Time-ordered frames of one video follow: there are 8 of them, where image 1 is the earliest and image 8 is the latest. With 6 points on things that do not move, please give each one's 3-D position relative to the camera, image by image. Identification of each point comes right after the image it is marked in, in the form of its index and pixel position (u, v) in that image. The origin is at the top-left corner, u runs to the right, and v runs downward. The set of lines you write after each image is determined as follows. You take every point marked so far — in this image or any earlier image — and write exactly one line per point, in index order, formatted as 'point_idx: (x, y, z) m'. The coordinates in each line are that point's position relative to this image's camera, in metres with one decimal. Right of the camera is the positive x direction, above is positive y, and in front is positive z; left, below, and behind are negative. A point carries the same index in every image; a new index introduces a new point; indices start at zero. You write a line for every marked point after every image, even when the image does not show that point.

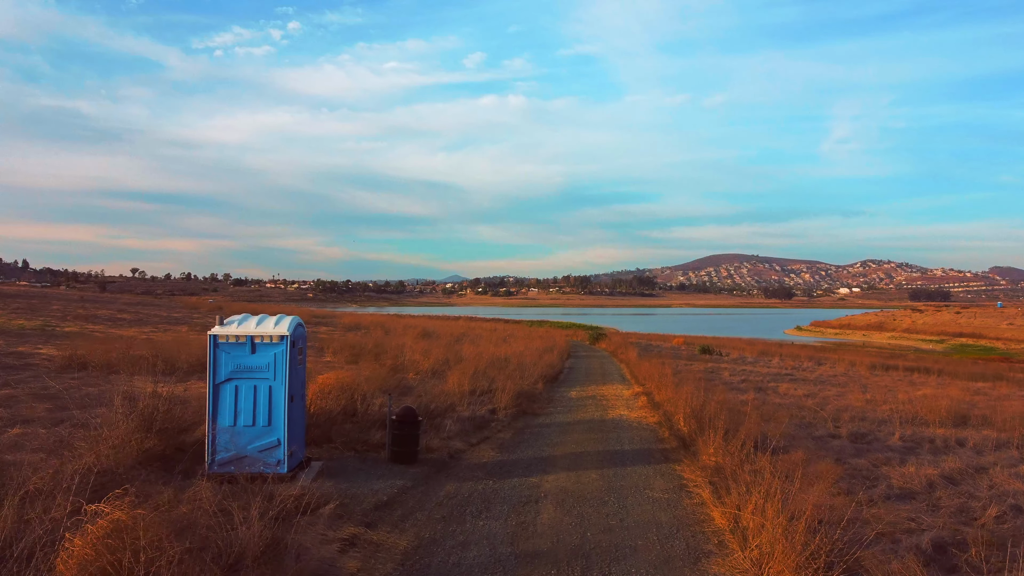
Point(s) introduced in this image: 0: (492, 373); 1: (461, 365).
0: (-0.6, -2.8, +15.9) m
1: (-1.6, -2.7, +16.9) m
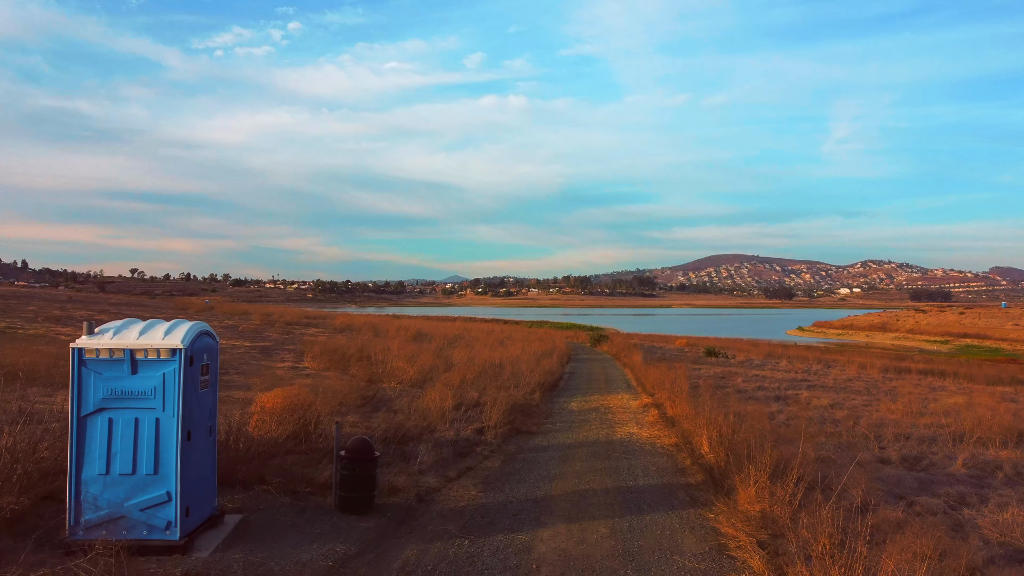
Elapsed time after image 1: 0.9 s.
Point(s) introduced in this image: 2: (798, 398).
0: (-0.8, -2.8, +14.2) m
1: (-1.8, -2.7, +15.2) m
2: (+9.3, -3.7, +17.0) m
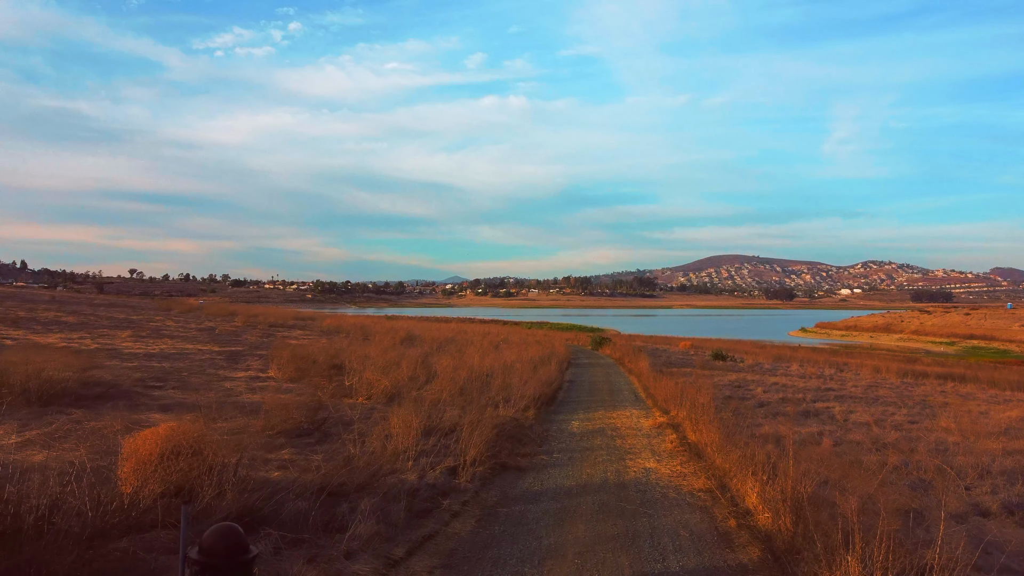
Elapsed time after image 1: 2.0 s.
0: (-1.1, -2.7, +11.9) m
1: (-2.1, -2.7, +13.0) m
2: (+9.1, -3.6, +14.8) m
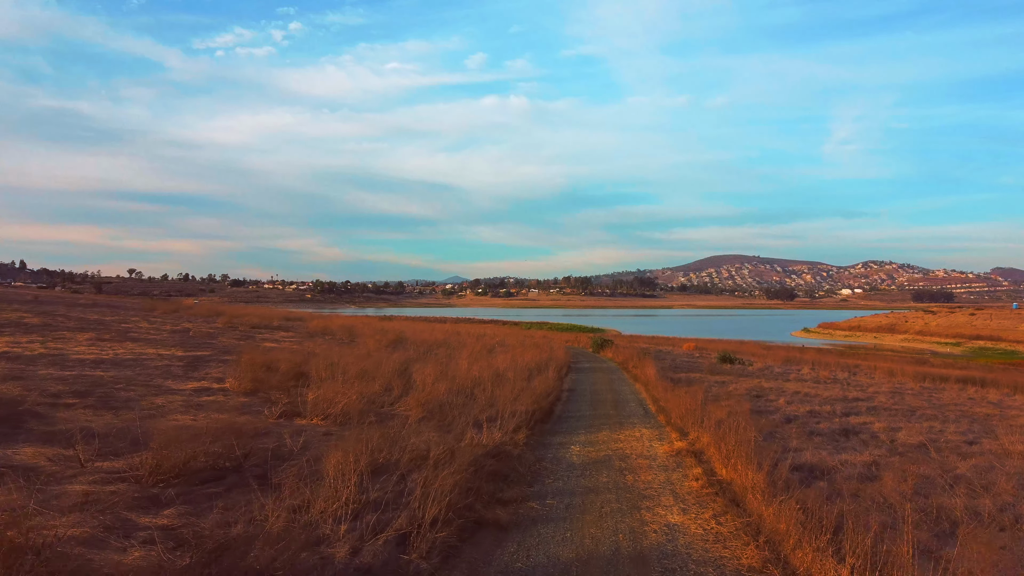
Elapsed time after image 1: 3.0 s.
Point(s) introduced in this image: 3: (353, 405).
0: (-1.3, -2.7, +9.8) m
1: (-2.3, -2.6, +10.9) m
2: (+8.8, -3.6, +12.6) m
3: (-3.2, -2.4, +10.5) m
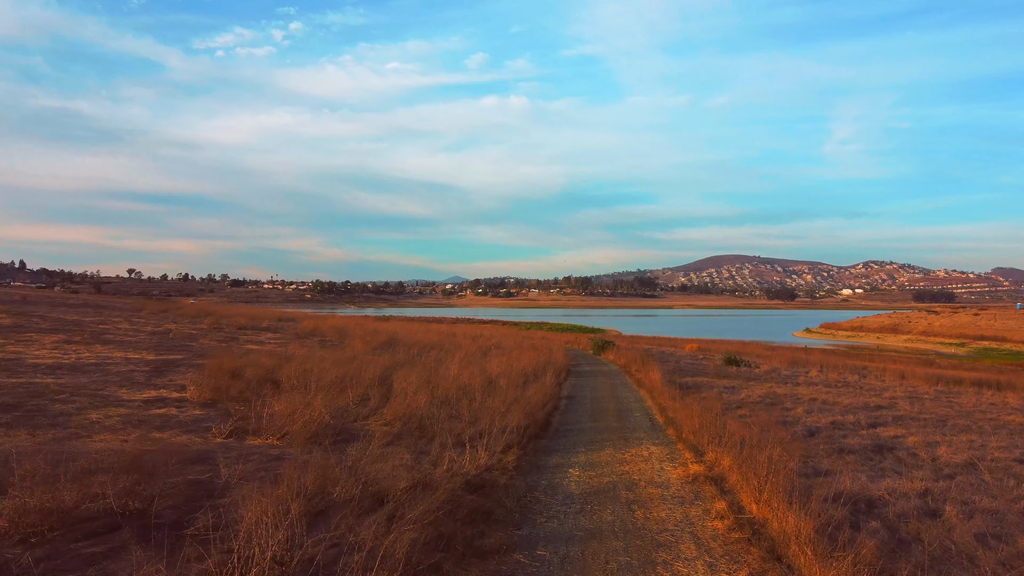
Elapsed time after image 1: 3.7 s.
0: (-1.5, -2.7, +8.4) m
1: (-2.5, -2.6, +9.4) m
2: (+8.6, -3.5, +11.2) m
3: (-3.4, -2.3, +9.0) m
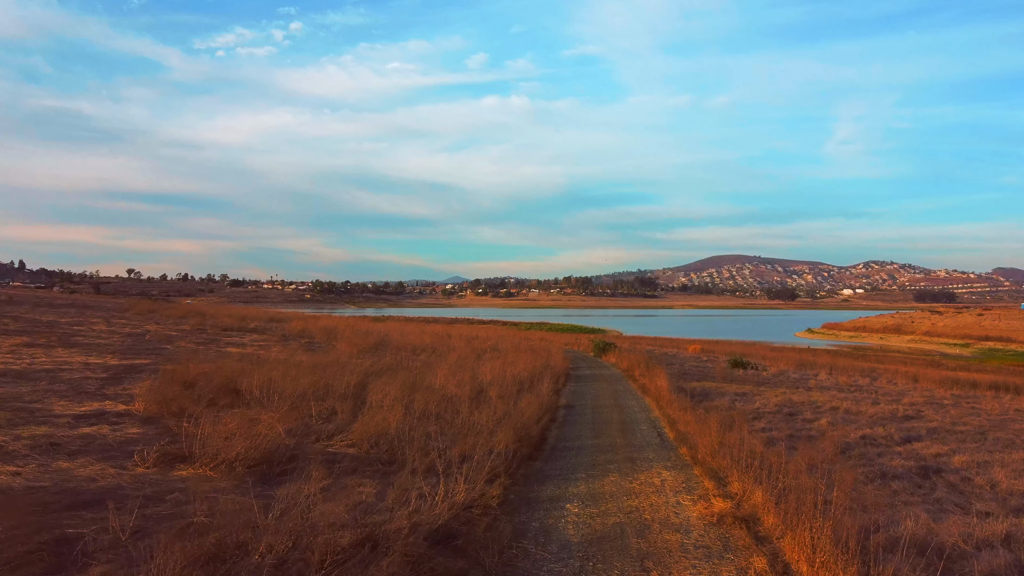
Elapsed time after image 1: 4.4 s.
0: (-1.7, -2.6, +6.8) m
1: (-2.7, -2.5, +7.9) m
2: (+8.4, -3.5, +9.6) m
3: (-3.6, -2.3, +7.5) m
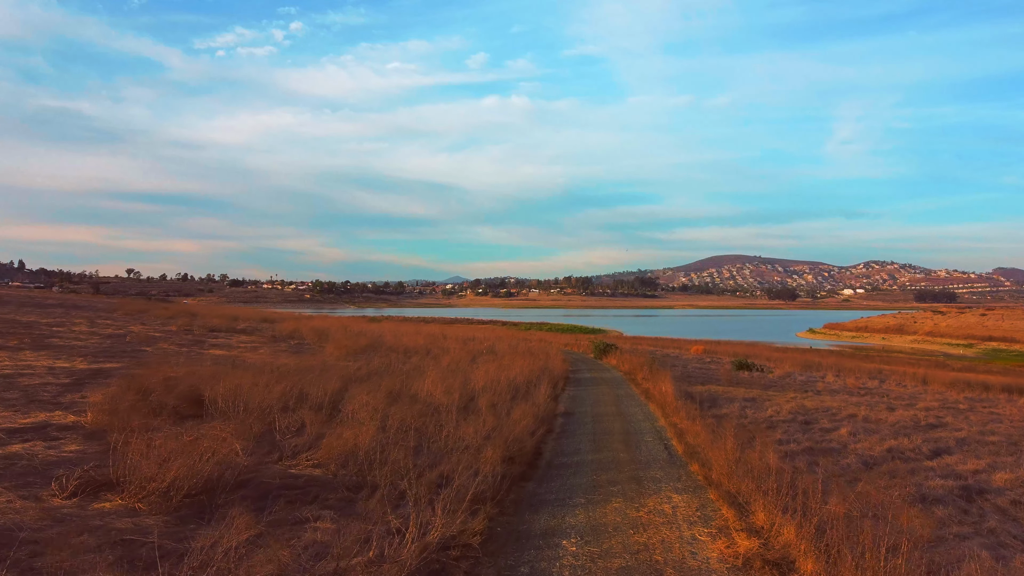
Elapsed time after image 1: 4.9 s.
0: (-1.9, -2.6, +5.7) m
1: (-2.9, -2.5, +6.8) m
2: (+8.2, -3.5, +8.5) m
3: (-3.8, -2.3, +6.4) m
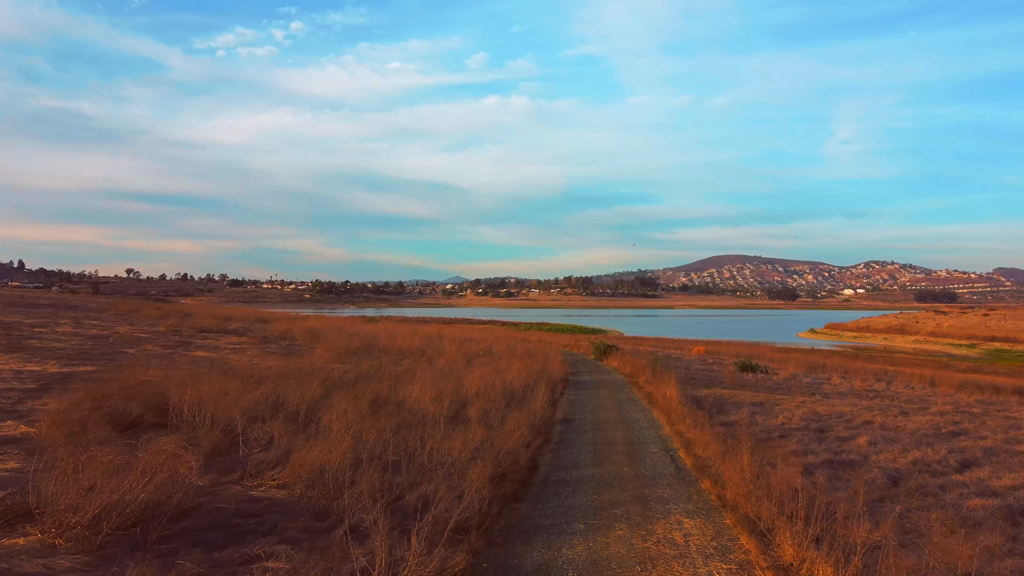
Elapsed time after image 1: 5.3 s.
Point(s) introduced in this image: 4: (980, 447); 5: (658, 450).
0: (-2.0, -2.6, +4.8) m
1: (-3.0, -2.5, +5.9) m
2: (+8.1, -3.4, +7.6) m
3: (-3.9, -2.2, +5.5) m
4: (+11.8, -4.0, +13.1) m
5: (+3.1, -3.4, +10.9) m
